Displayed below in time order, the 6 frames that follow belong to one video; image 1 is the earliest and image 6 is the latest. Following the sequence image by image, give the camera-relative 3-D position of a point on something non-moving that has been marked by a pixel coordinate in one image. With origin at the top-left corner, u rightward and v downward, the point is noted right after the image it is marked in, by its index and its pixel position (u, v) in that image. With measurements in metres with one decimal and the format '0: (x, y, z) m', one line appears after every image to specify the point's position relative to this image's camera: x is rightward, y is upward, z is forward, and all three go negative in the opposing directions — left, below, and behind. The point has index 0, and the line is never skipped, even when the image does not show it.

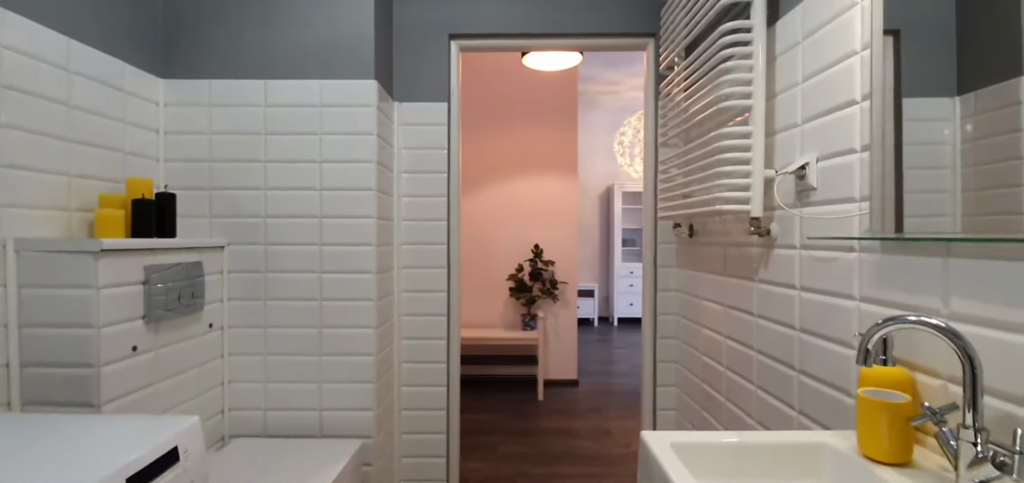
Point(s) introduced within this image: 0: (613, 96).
0: (+1.3, +1.8, +6.2) m
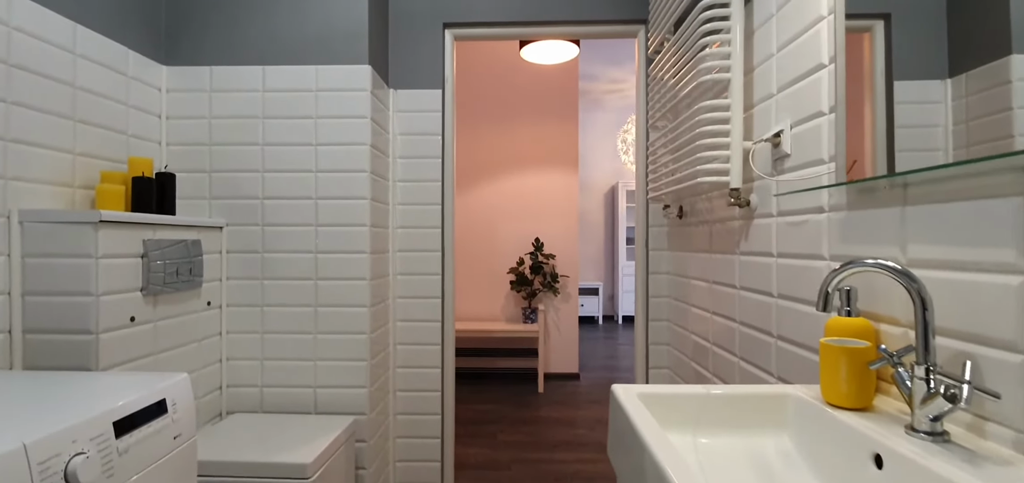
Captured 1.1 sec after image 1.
0: (+1.3, +1.8, +6.2) m
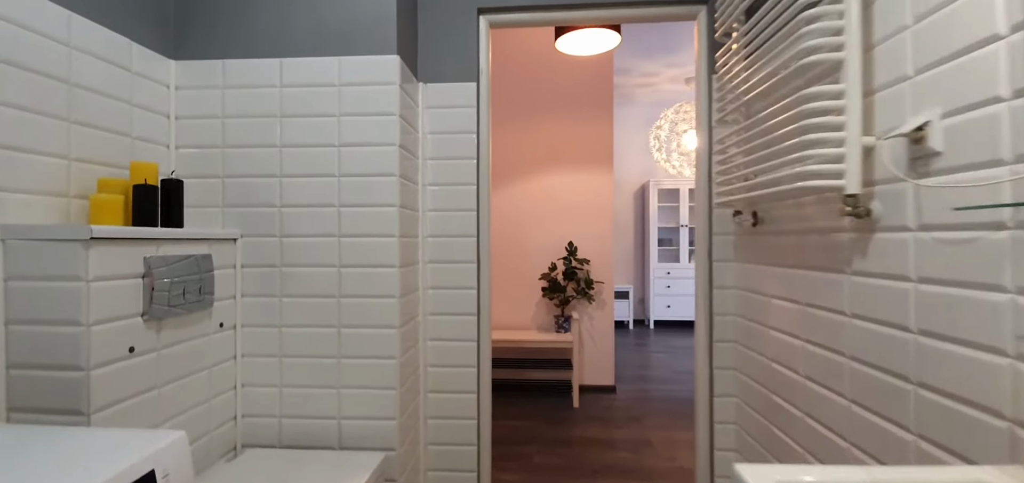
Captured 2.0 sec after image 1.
0: (+1.7, +1.8, +5.9) m
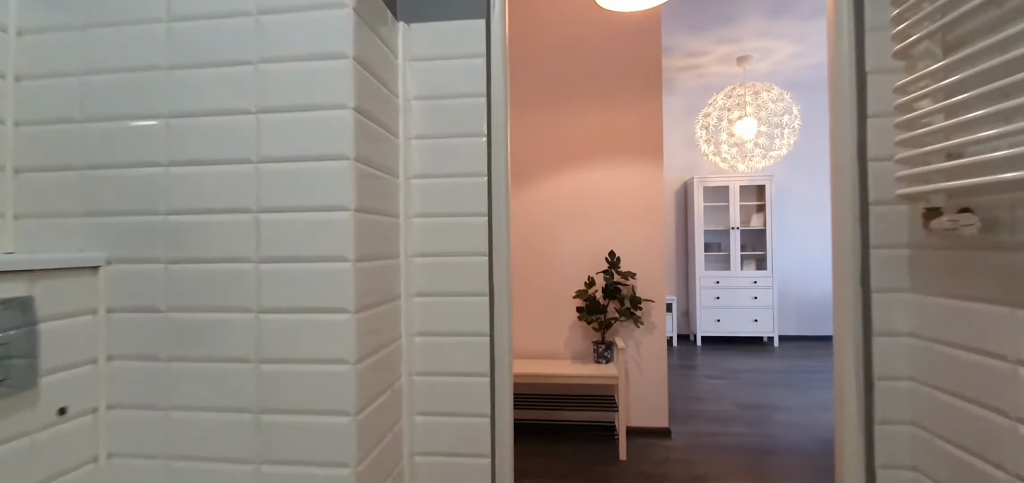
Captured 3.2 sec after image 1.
0: (+1.9, +1.8, +5.2) m
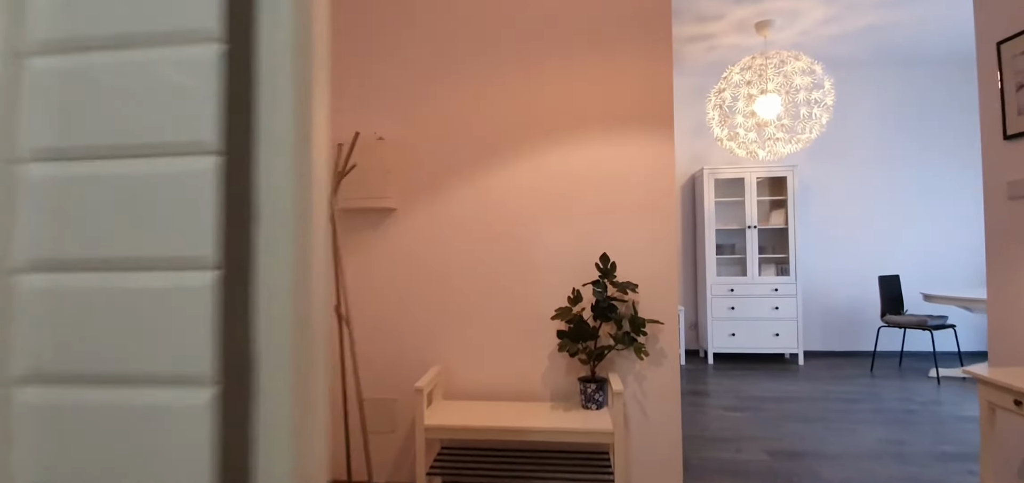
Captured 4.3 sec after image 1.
0: (+1.7, +1.8, +4.4) m
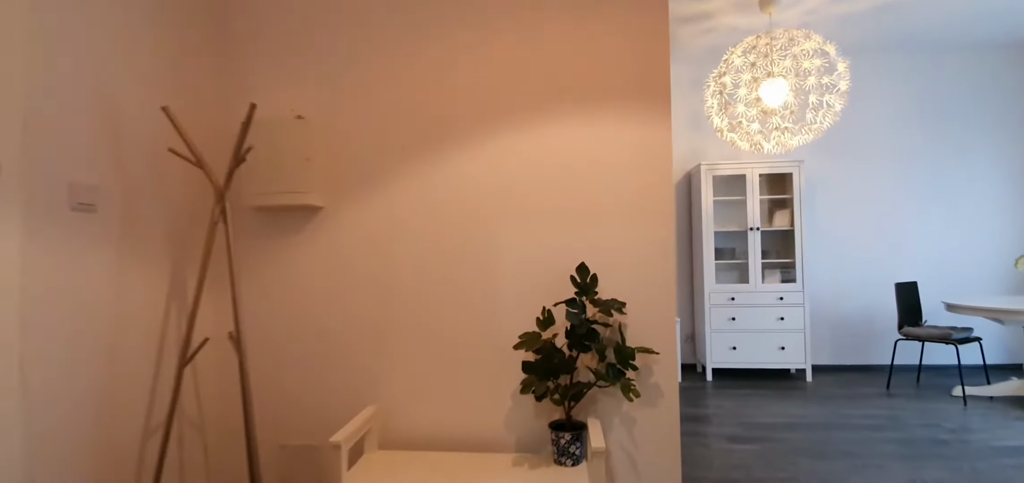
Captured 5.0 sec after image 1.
0: (+1.5, +1.7, +3.9) m
